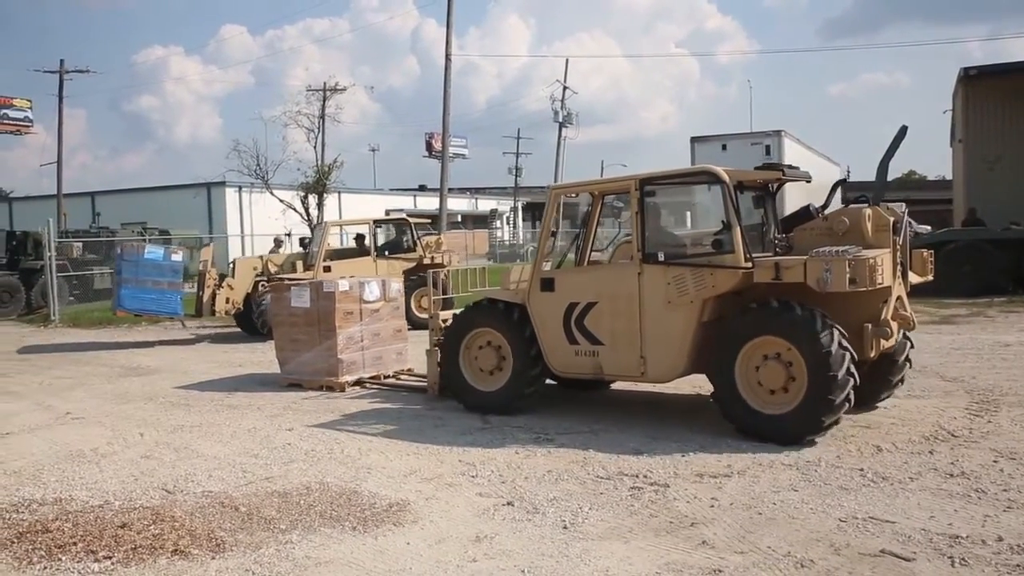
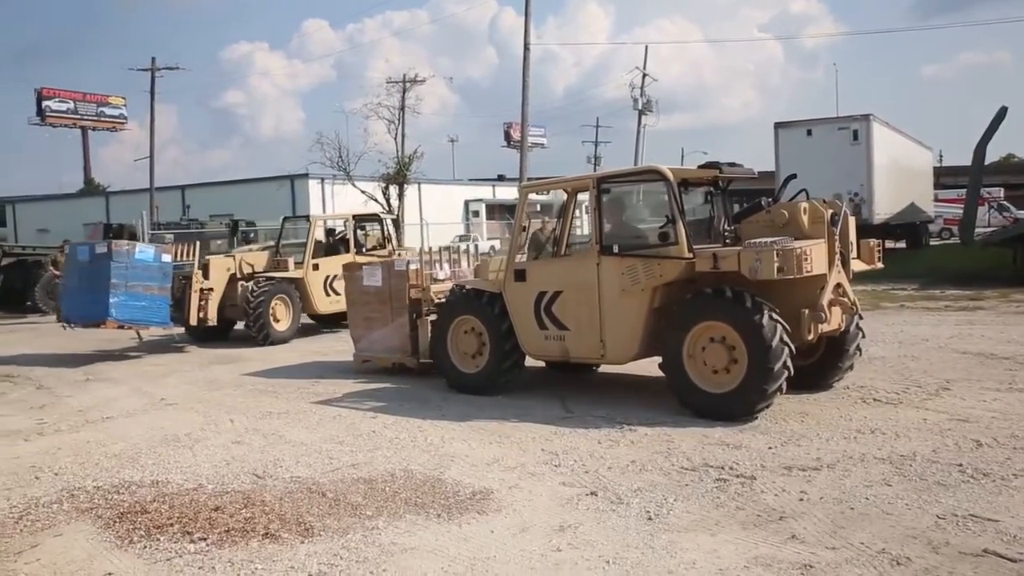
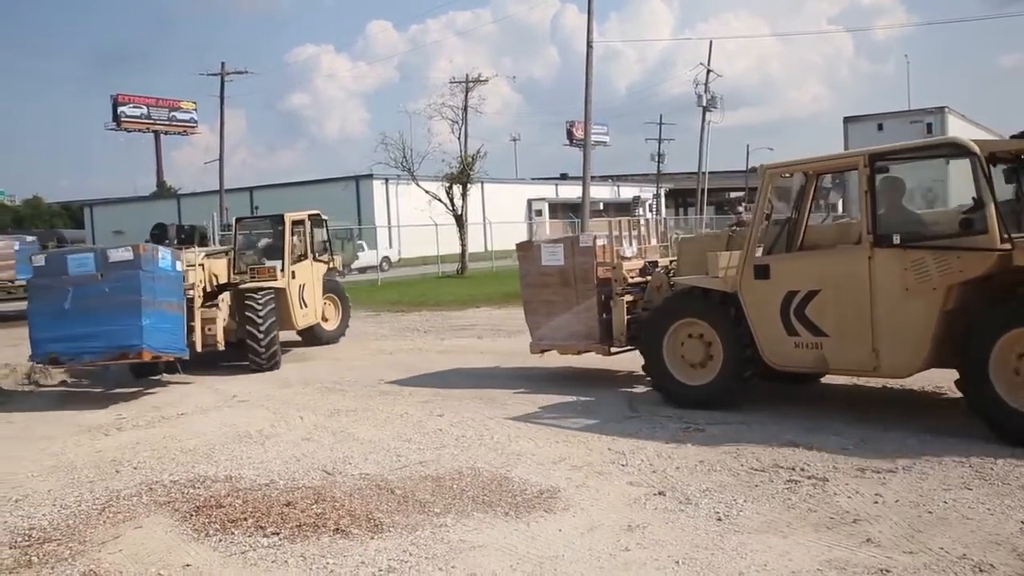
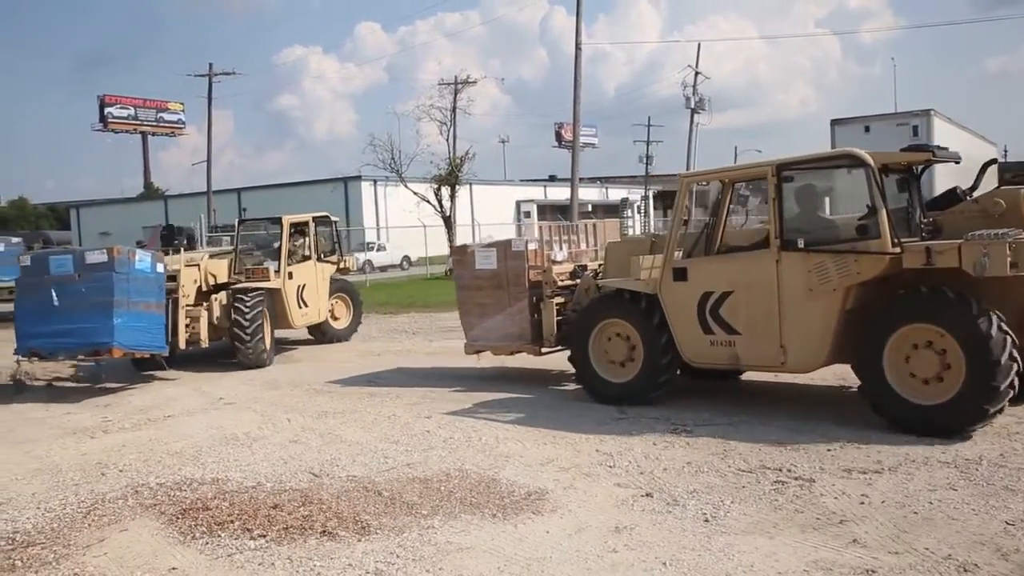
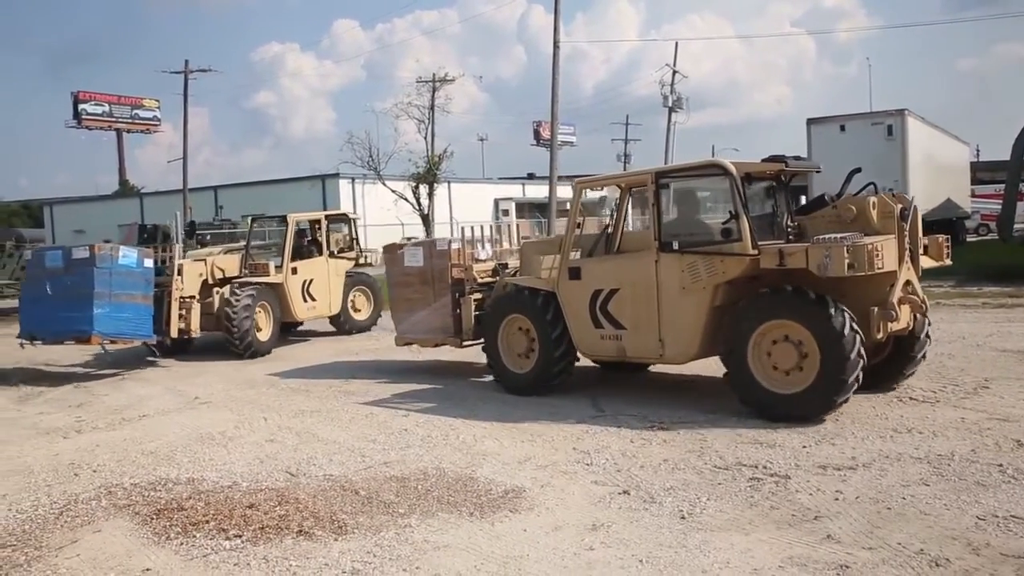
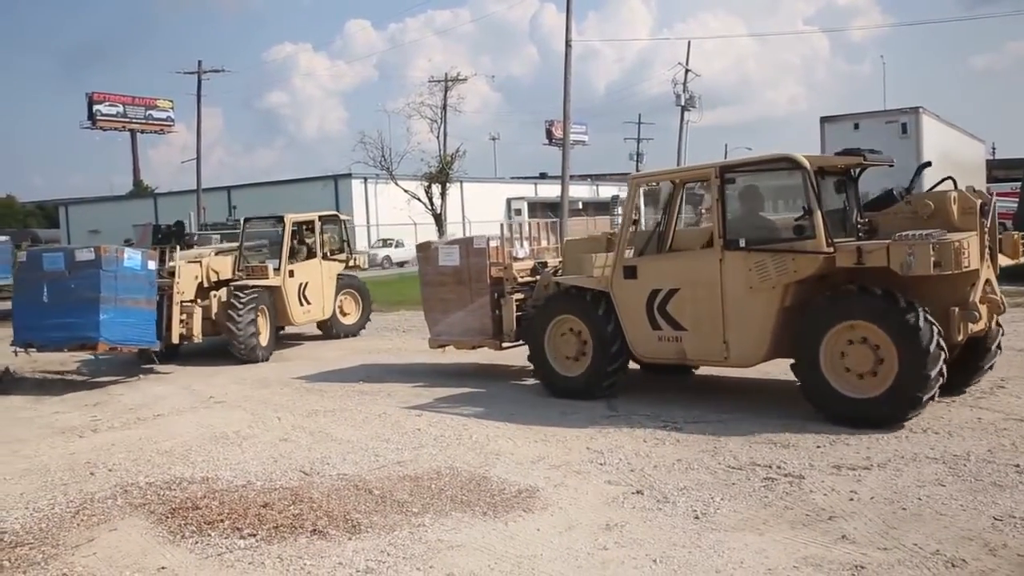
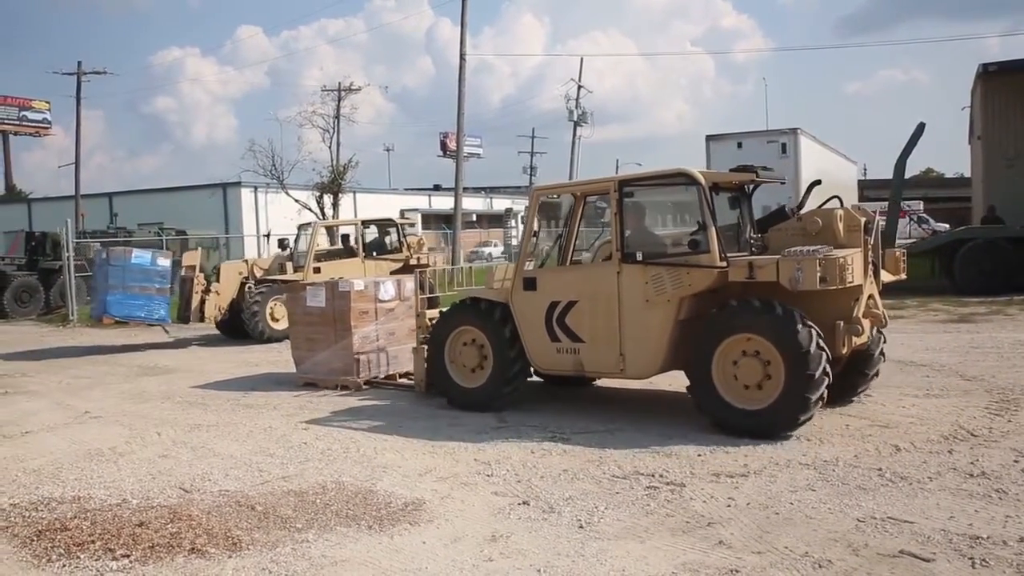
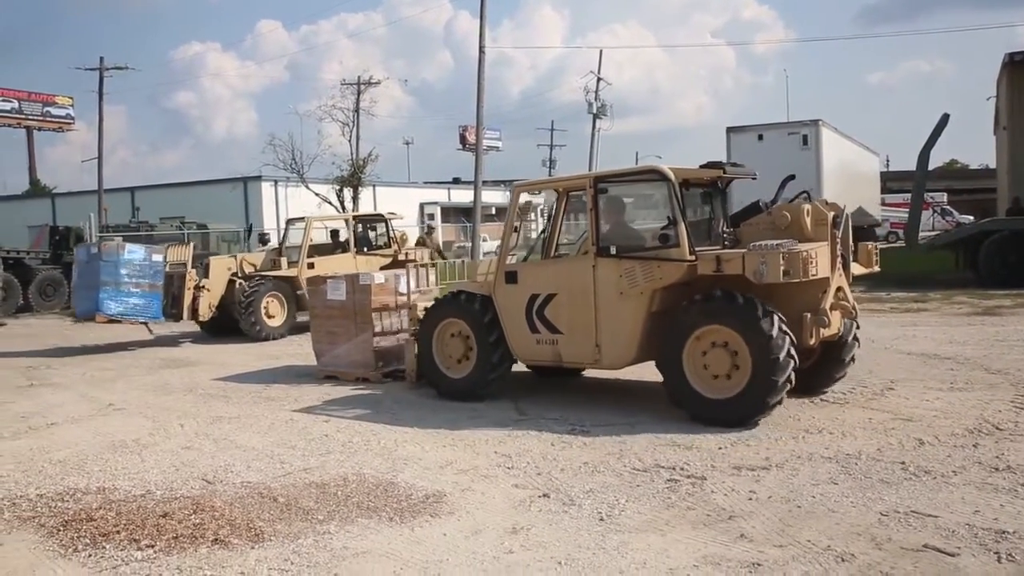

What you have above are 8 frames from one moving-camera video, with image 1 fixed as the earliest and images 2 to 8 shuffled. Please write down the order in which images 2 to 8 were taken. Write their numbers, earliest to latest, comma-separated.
7, 8, 2, 5, 6, 4, 3
